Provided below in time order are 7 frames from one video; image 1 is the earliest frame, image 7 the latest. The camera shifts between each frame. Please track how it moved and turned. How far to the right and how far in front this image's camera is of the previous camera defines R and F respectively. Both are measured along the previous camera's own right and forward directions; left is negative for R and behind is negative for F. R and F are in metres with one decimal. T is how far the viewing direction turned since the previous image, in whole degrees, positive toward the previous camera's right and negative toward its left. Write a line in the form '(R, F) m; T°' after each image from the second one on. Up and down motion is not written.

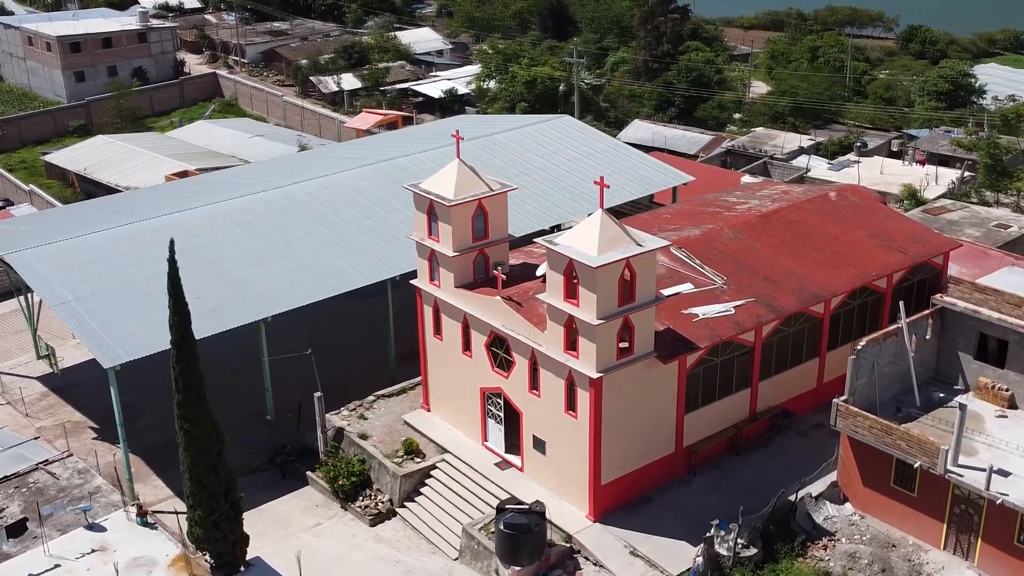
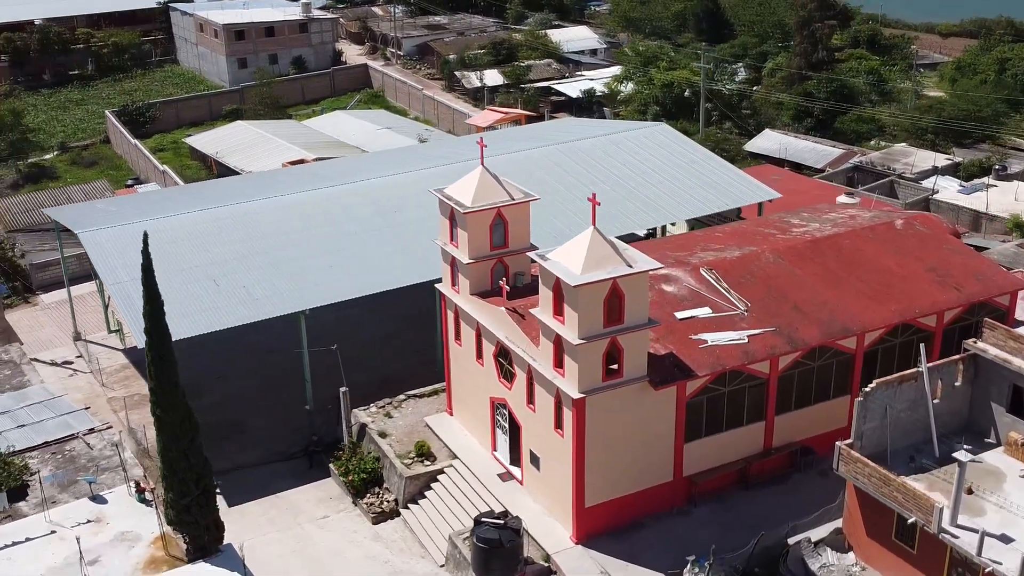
(+3.4, +0.5) m; -10°
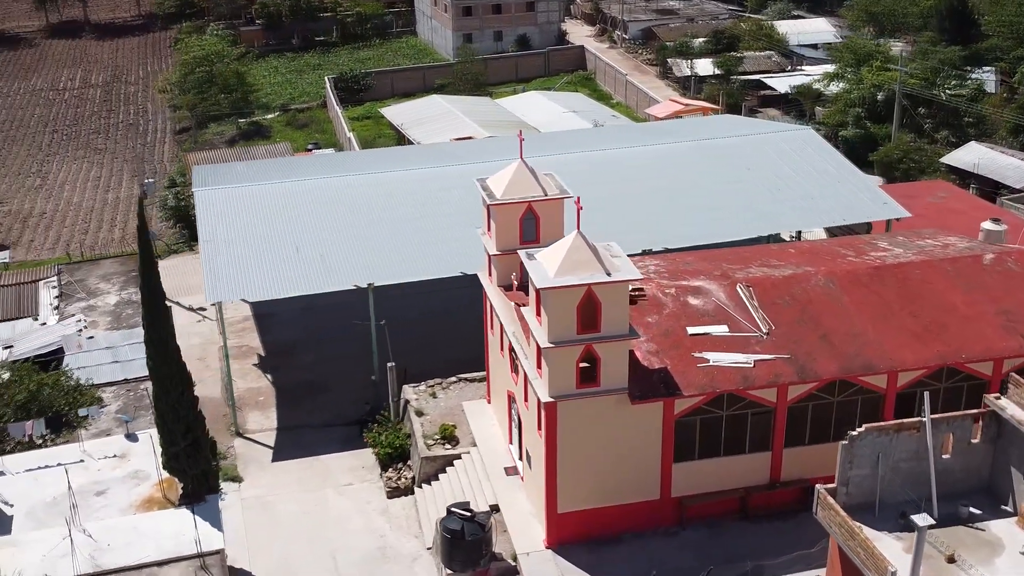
(+4.8, +0.7) m; -14°
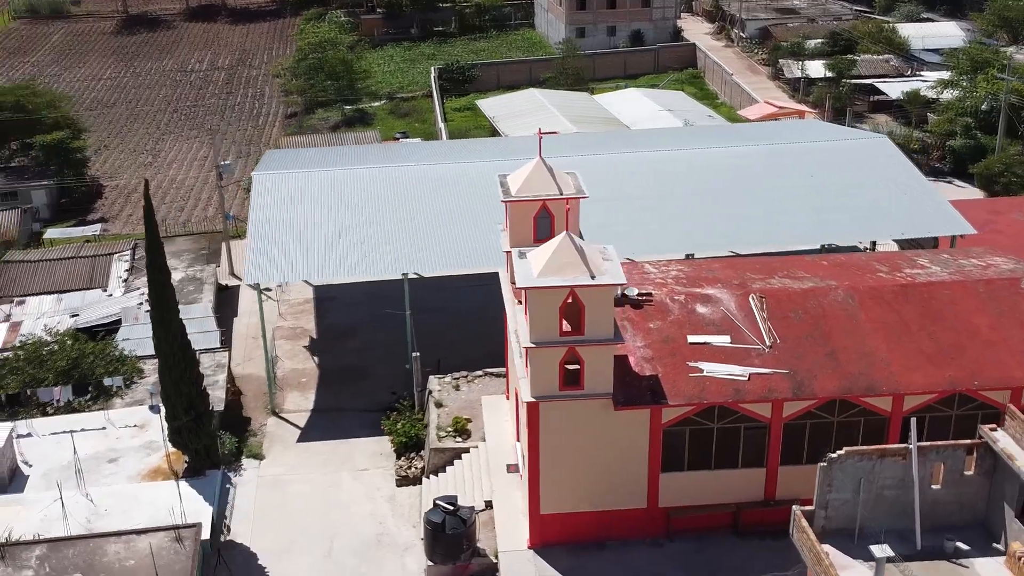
(+2.5, +0.2) m; -7°
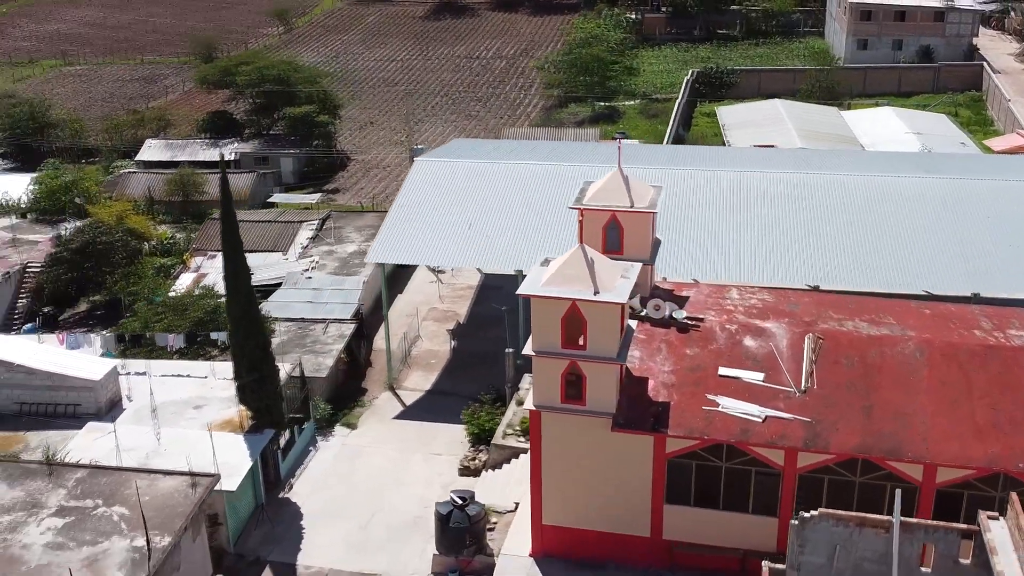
(+4.9, +0.7) m; -16°
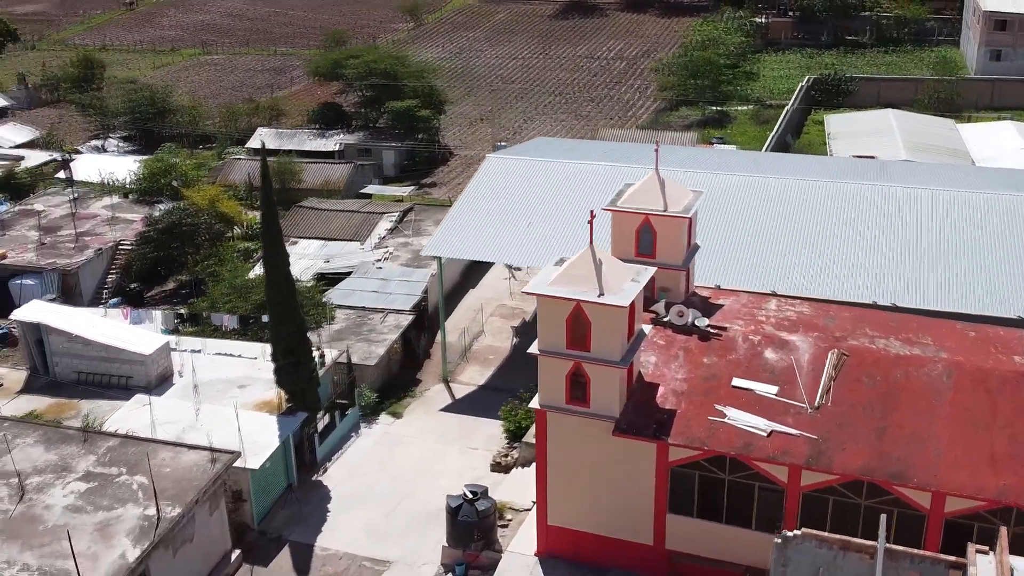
(+2.1, +0.1) m; -7°
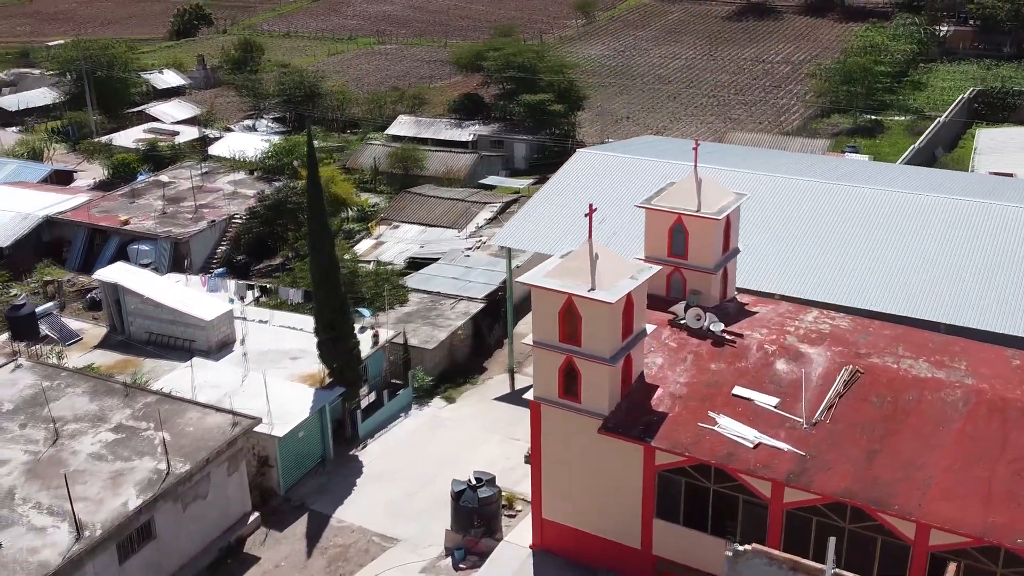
(+3.0, +0.3) m; -10°
